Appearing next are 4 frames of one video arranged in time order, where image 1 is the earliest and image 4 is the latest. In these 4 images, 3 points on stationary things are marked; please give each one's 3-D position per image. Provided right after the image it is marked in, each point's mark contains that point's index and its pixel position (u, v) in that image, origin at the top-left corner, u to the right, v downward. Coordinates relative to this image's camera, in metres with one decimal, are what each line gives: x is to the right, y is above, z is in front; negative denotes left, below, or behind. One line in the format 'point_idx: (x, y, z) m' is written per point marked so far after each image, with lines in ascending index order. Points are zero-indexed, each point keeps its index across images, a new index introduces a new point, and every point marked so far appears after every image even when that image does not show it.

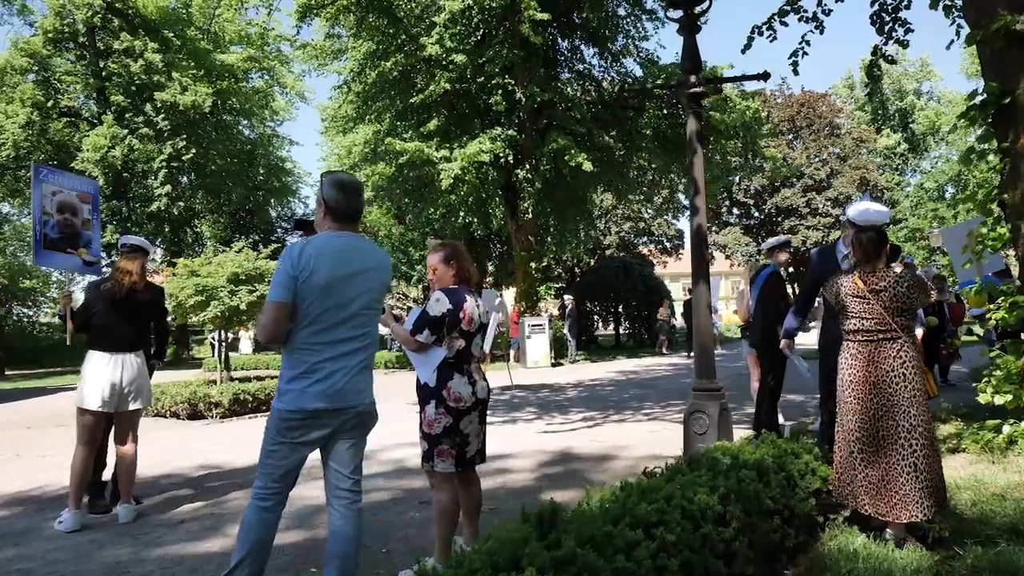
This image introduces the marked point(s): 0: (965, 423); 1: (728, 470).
0: (+5.0, -1.5, +7.9) m
1: (+1.2, -1.1, +4.1) m
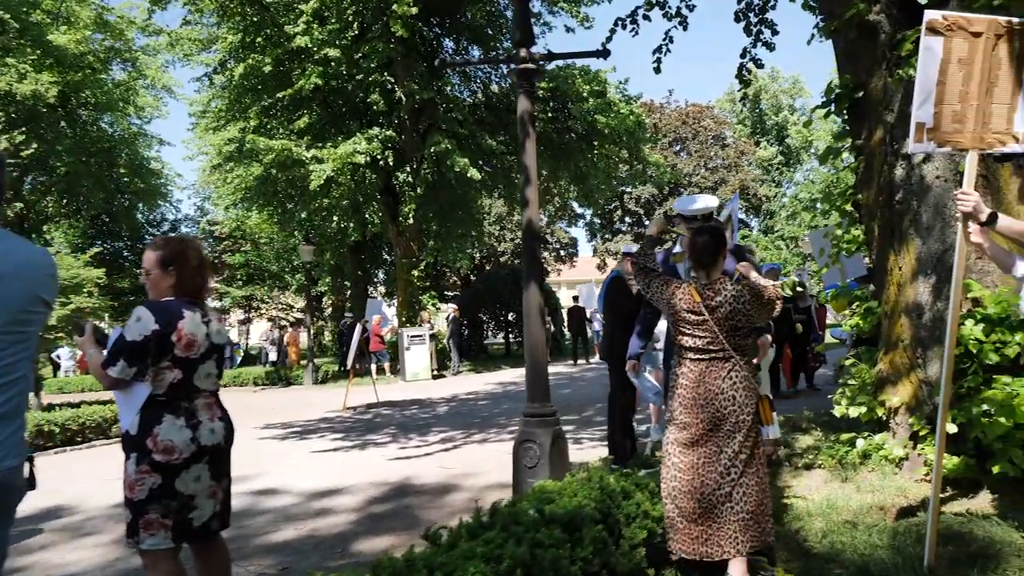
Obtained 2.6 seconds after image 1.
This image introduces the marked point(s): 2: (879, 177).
0: (+3.3, -1.6, +7.5) m
1: (+0.1, -1.1, +3.2) m
2: (+3.3, +1.0, +6.3) m
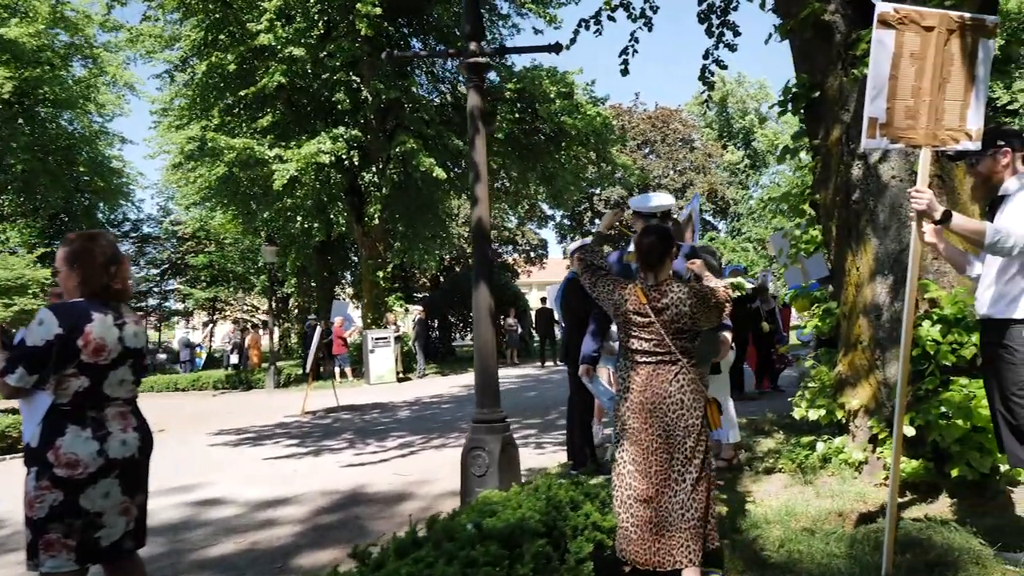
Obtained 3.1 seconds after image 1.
0: (+2.9, -1.6, +7.5) m
1: (-0.2, -1.1, +3.0) m
2: (+2.9, +1.0, +6.3) m
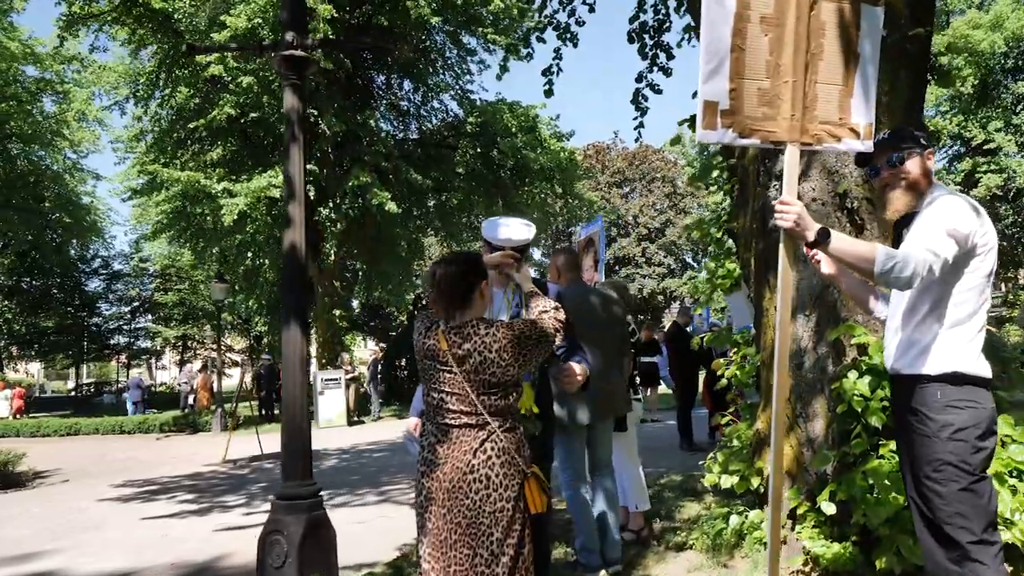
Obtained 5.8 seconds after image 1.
0: (+1.8, -2.0, +6.5) m
1: (-1.2, -1.2, +2.0) m
2: (+1.8, +0.7, +5.4) m
